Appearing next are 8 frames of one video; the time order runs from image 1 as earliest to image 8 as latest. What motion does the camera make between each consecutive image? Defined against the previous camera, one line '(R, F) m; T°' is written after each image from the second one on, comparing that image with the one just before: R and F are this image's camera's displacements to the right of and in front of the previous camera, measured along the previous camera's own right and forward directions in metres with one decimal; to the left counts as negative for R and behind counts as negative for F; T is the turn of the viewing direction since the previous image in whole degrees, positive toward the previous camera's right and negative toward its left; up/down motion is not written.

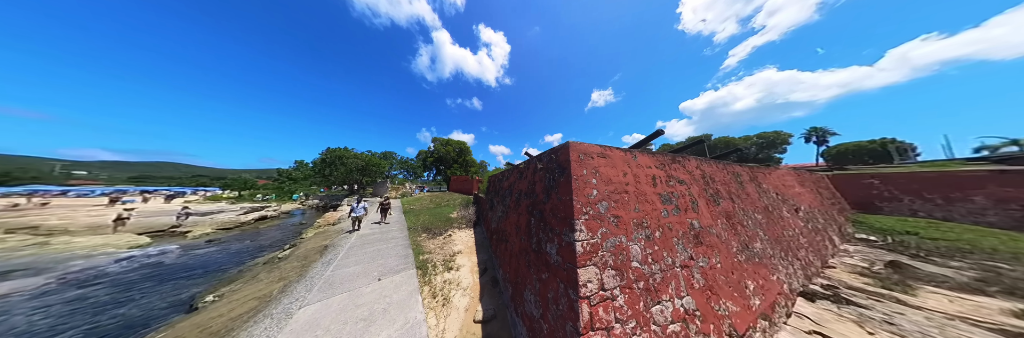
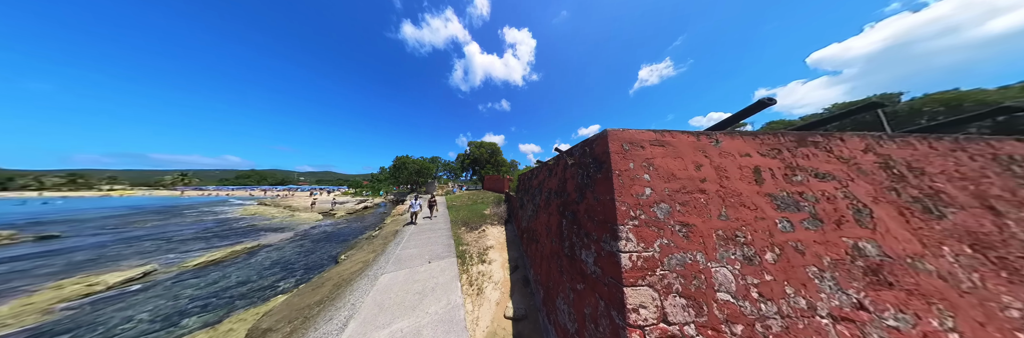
(0.0, +0.1) m; -12°
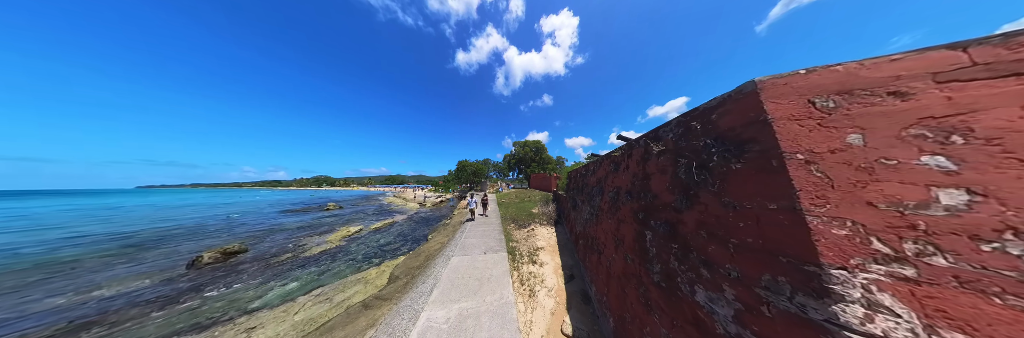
(-0.1, +0.2) m; -18°
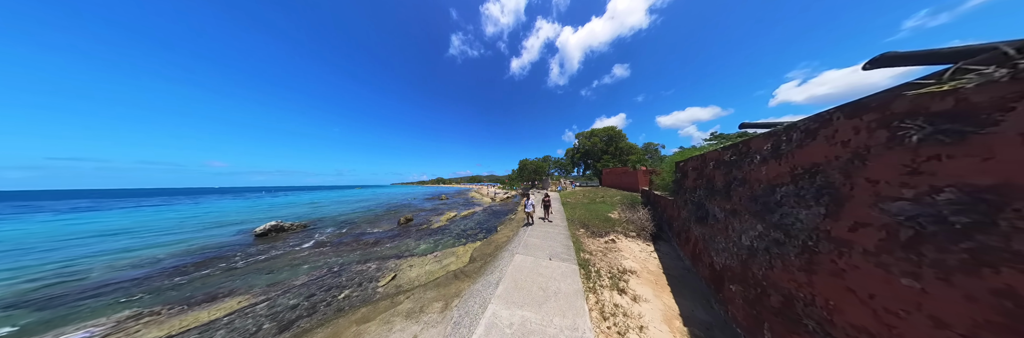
(-0.1, +0.6) m; -24°
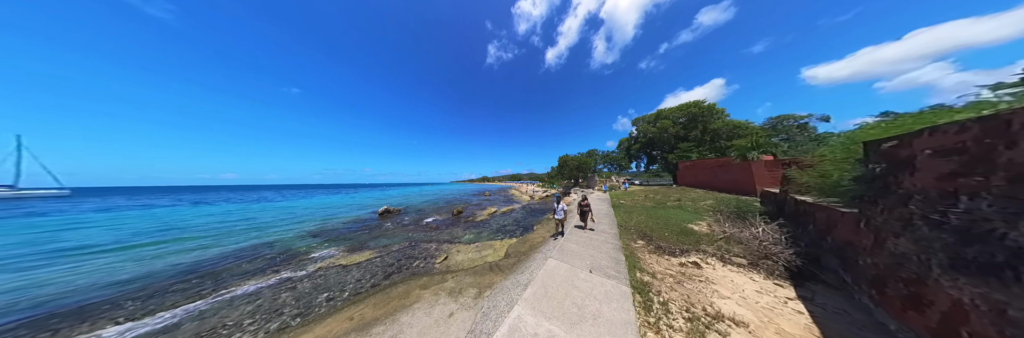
(+0.3, +0.5) m; -17°
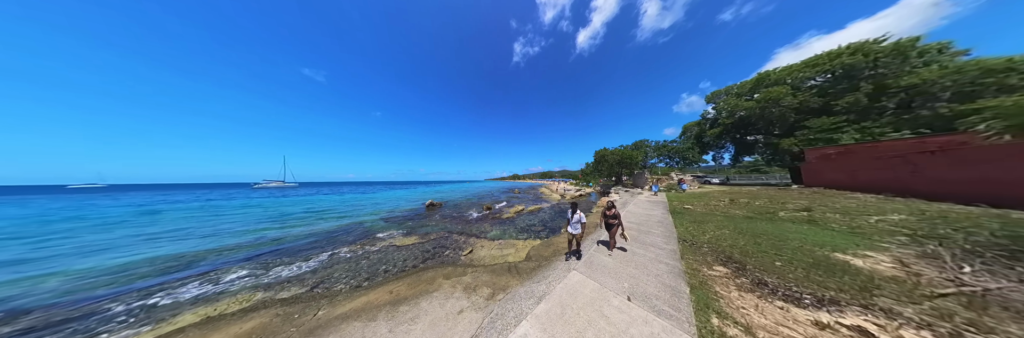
(+0.6, +0.7) m; -14°
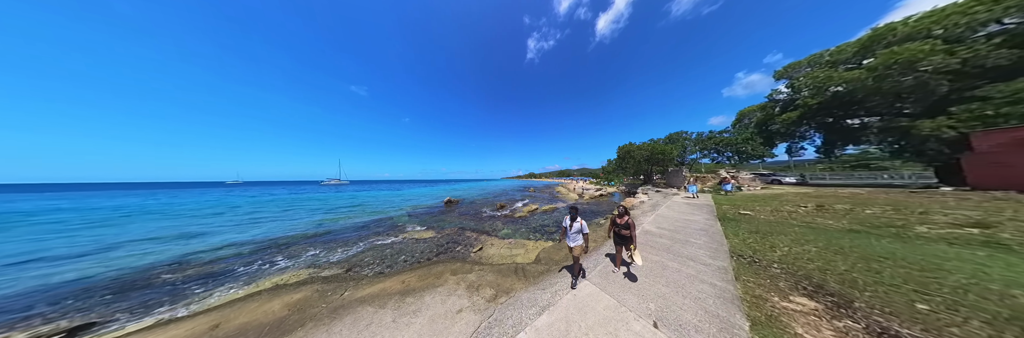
(+0.4, +0.4) m; -7°
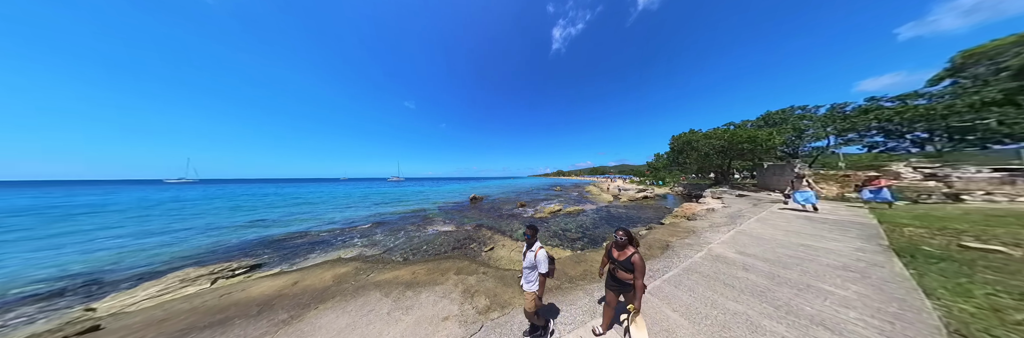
(+0.9, +0.9) m; -12°
